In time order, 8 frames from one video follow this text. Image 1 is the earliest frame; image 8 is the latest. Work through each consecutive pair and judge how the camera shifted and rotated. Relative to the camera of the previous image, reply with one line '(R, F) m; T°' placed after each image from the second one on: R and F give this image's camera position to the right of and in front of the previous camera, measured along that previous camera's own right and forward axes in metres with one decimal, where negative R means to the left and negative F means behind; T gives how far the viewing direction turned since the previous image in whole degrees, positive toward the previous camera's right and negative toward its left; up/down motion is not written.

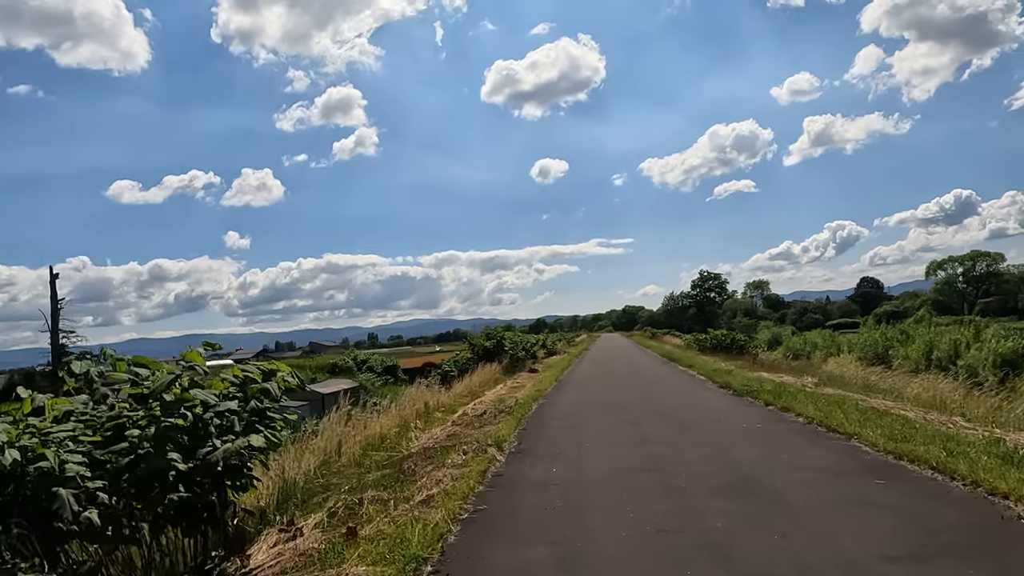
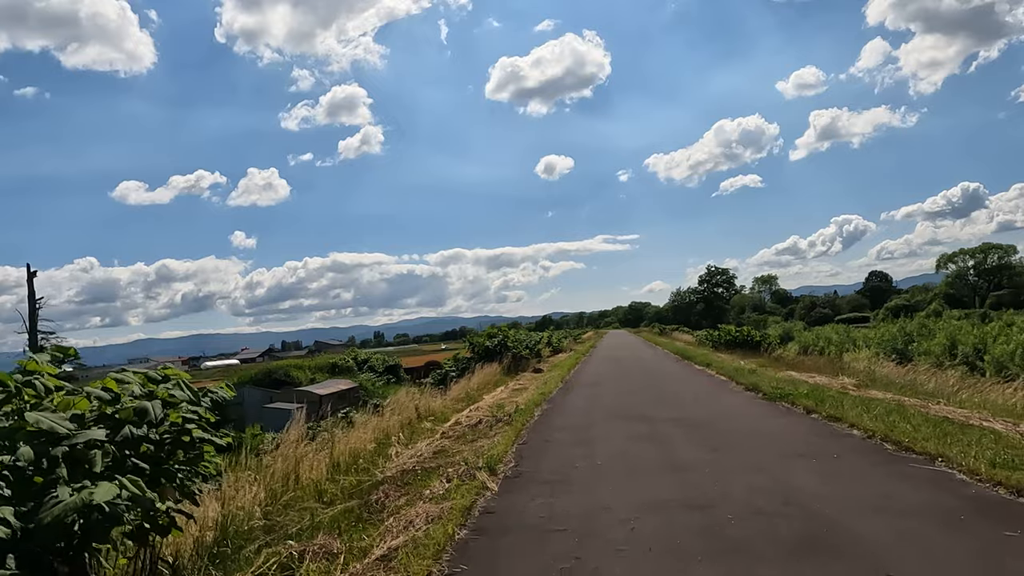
(+0.1, +1.8) m; 0°
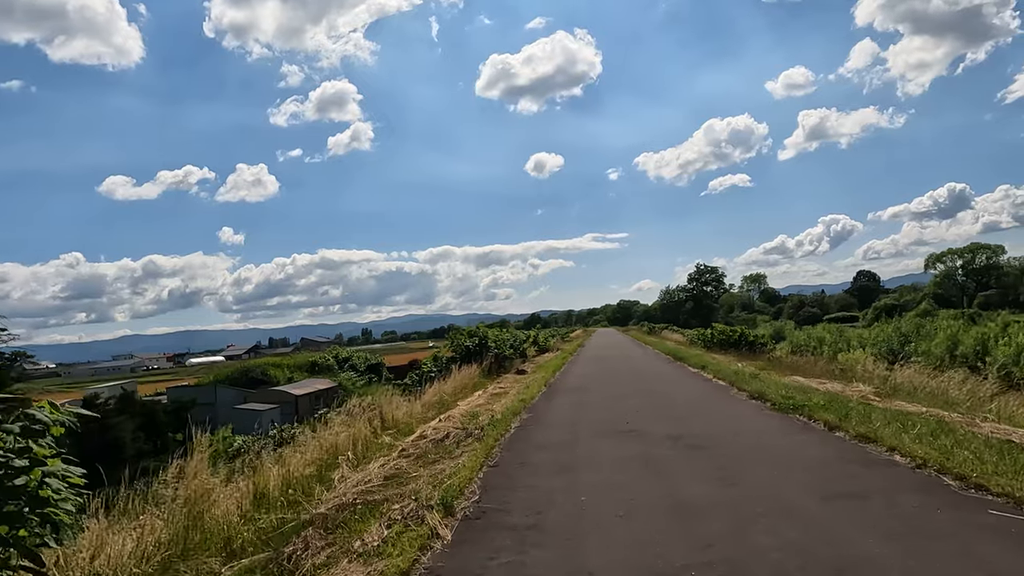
(+0.3, +1.7) m; +1°
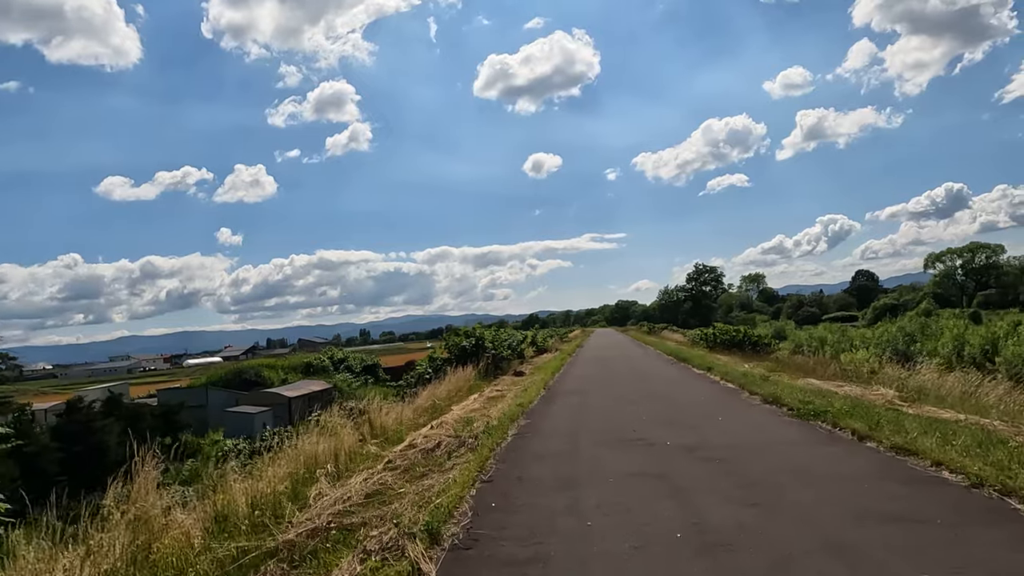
(0.0, +0.9) m; 0°
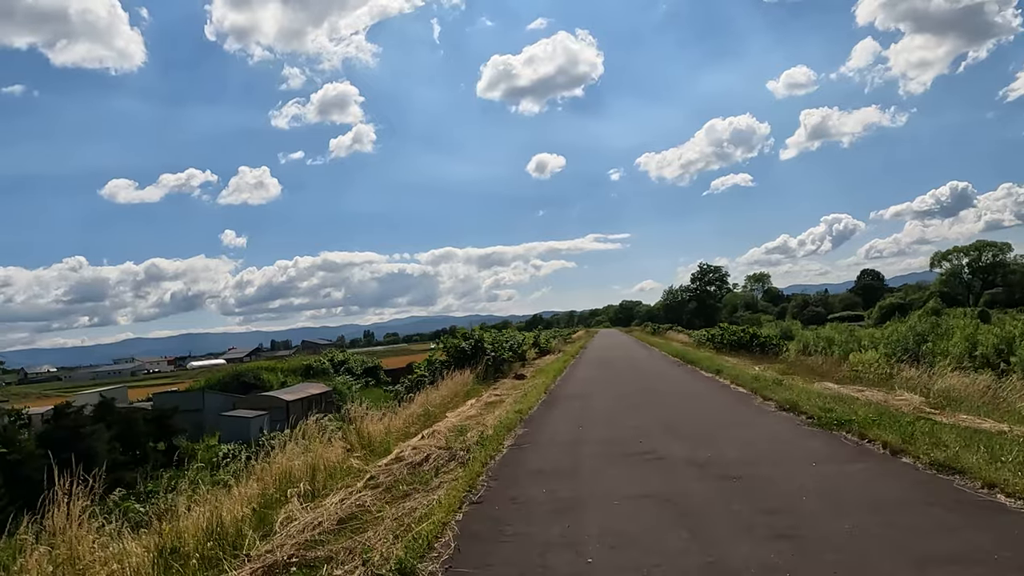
(+0.1, +0.8) m; 0°
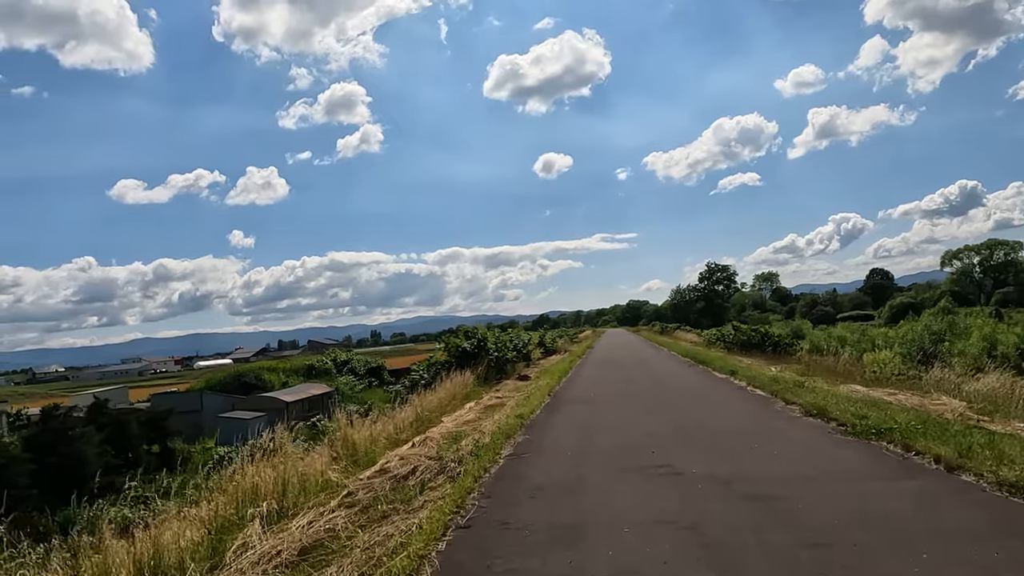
(+0.1, +1.0) m; -1°
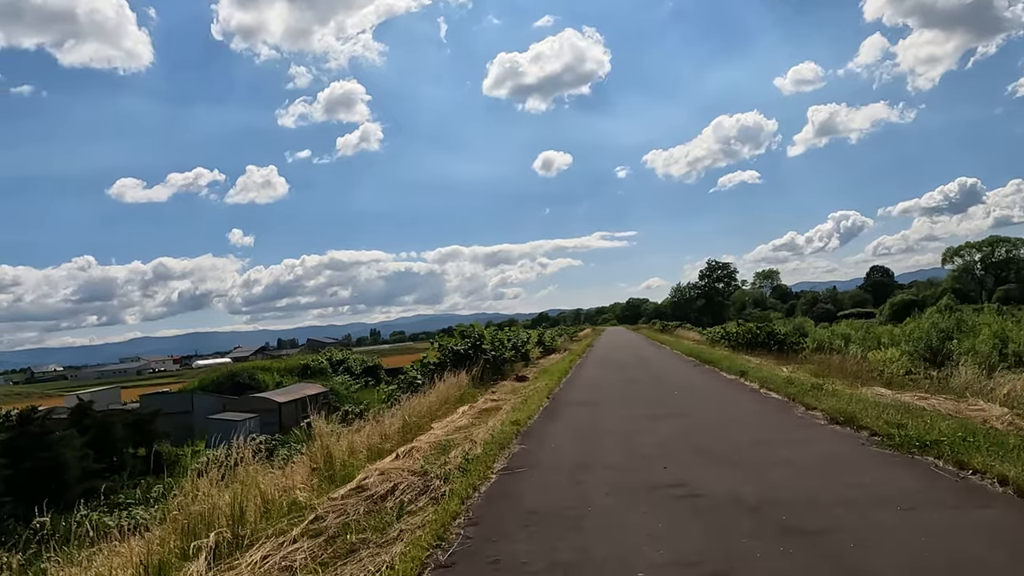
(+0.1, +1.0) m; 0°
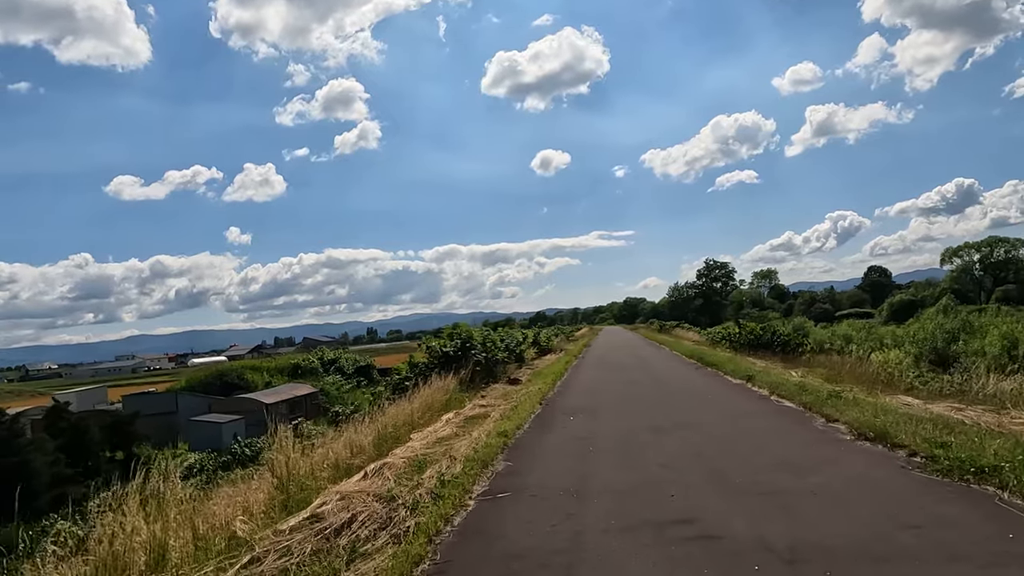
(+0.2, +1.1) m; 0°
